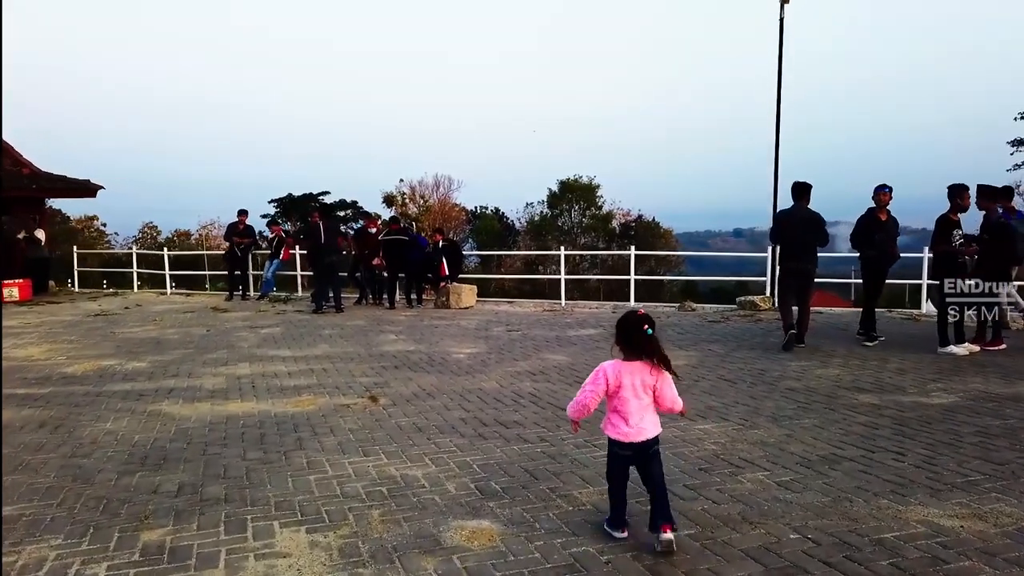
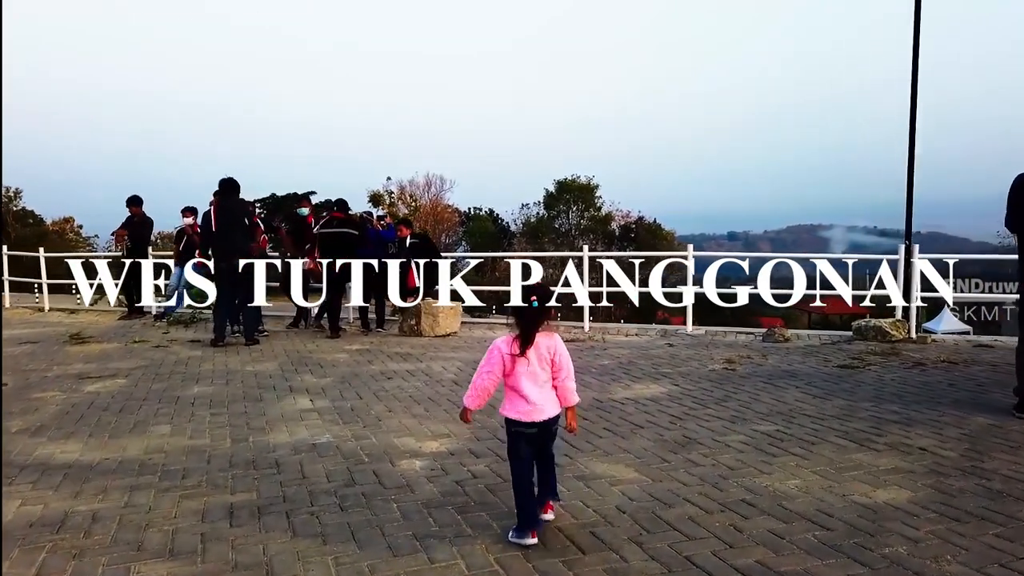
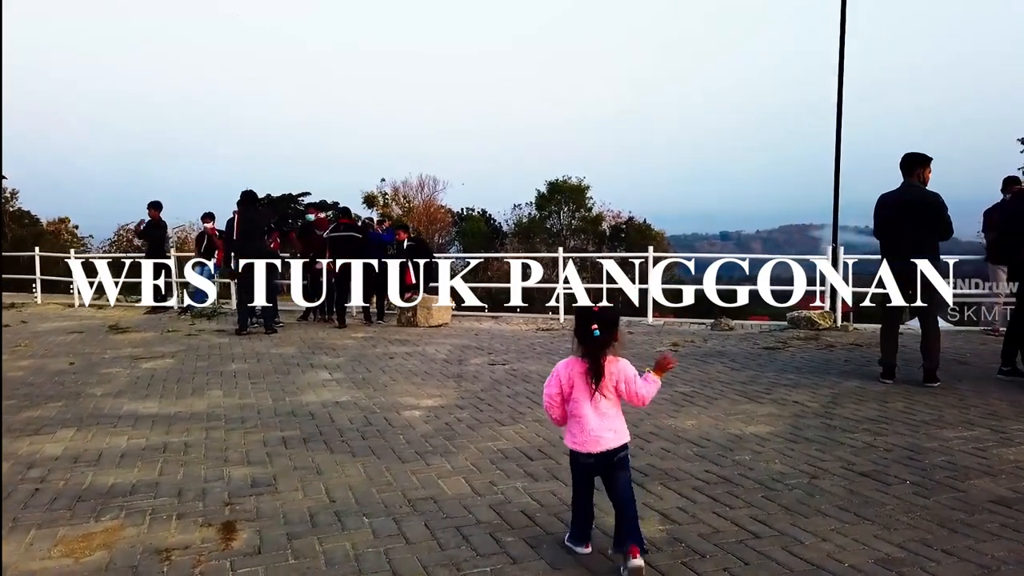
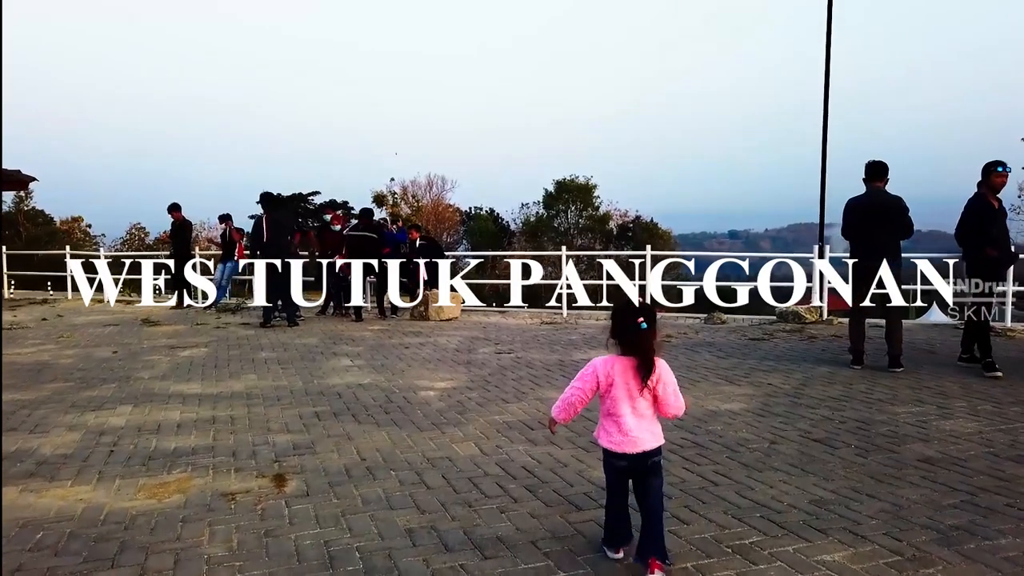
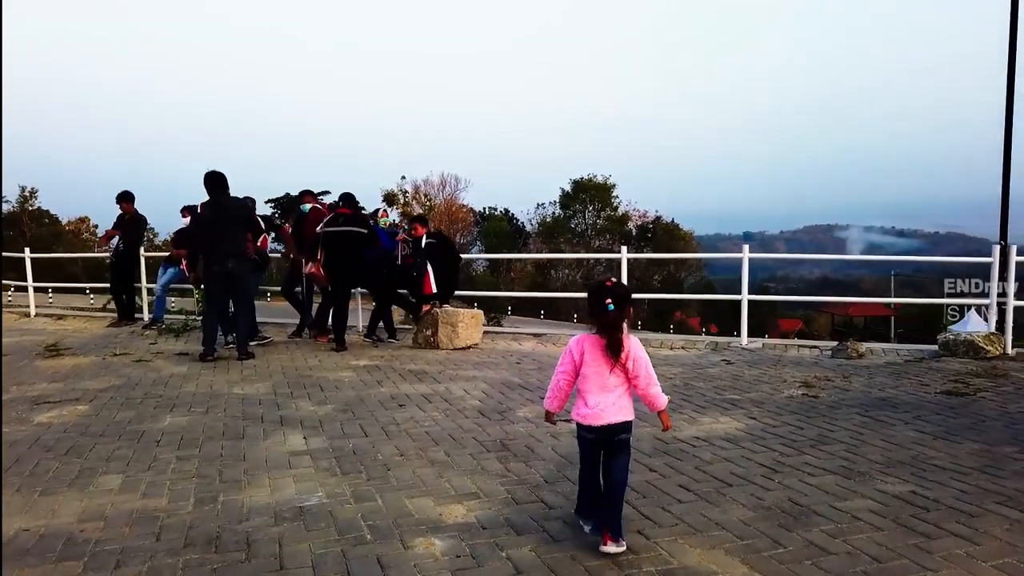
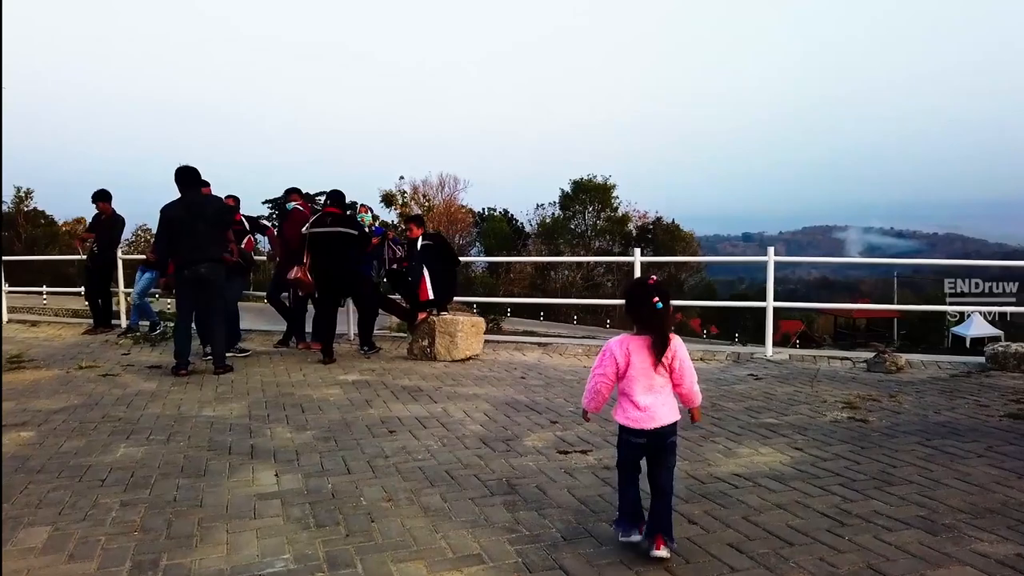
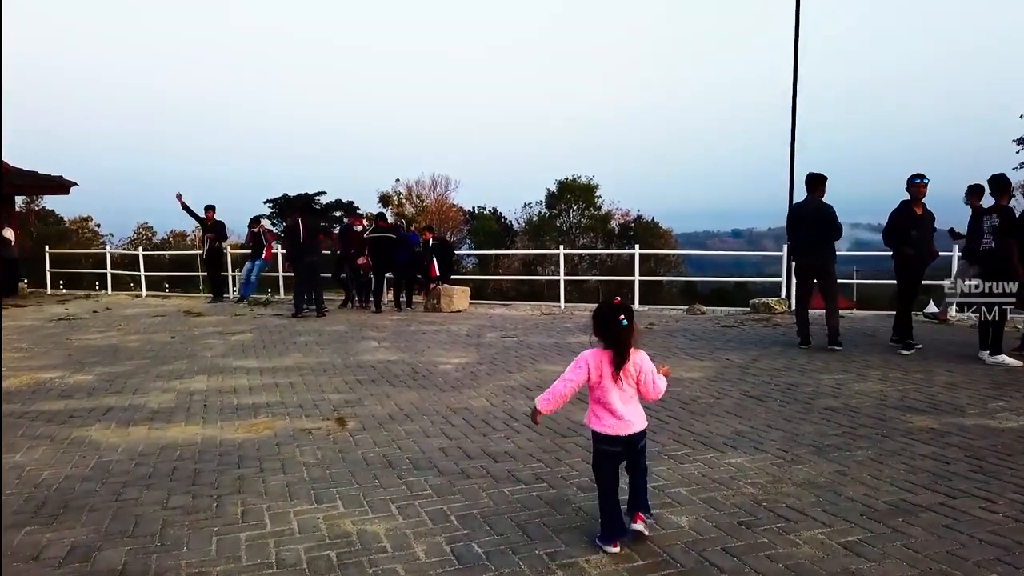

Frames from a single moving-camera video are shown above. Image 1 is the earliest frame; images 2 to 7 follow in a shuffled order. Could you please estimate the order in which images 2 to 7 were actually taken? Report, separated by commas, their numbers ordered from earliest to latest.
7, 4, 3, 2, 5, 6
